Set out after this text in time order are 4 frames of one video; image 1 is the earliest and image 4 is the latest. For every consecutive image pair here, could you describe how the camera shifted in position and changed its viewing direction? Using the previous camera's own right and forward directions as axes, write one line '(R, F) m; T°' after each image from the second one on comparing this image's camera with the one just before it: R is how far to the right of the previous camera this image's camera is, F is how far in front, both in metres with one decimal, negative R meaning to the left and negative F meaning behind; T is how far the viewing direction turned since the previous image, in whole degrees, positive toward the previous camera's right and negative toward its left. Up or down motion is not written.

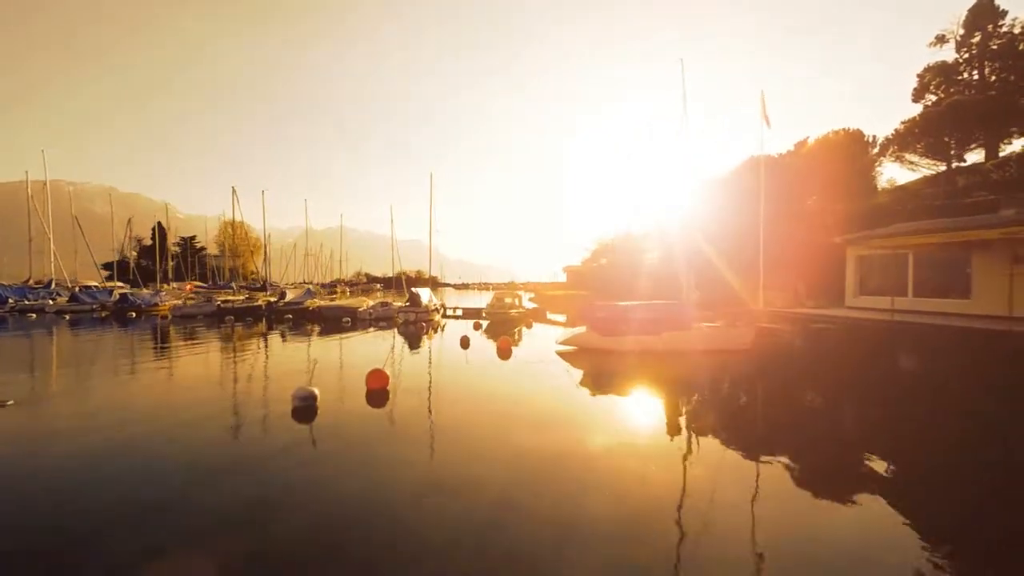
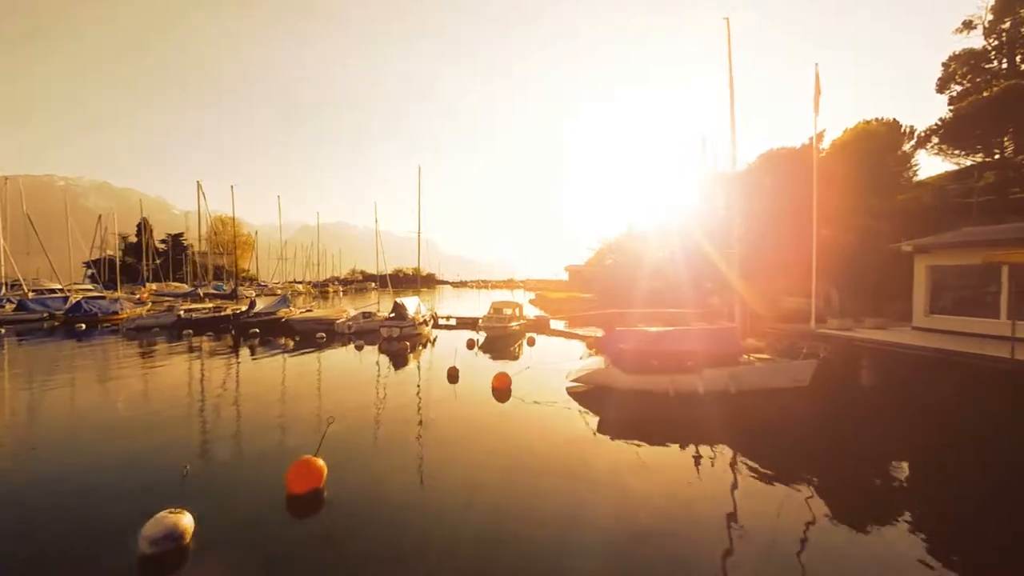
(0.0, +2.8) m; 0°
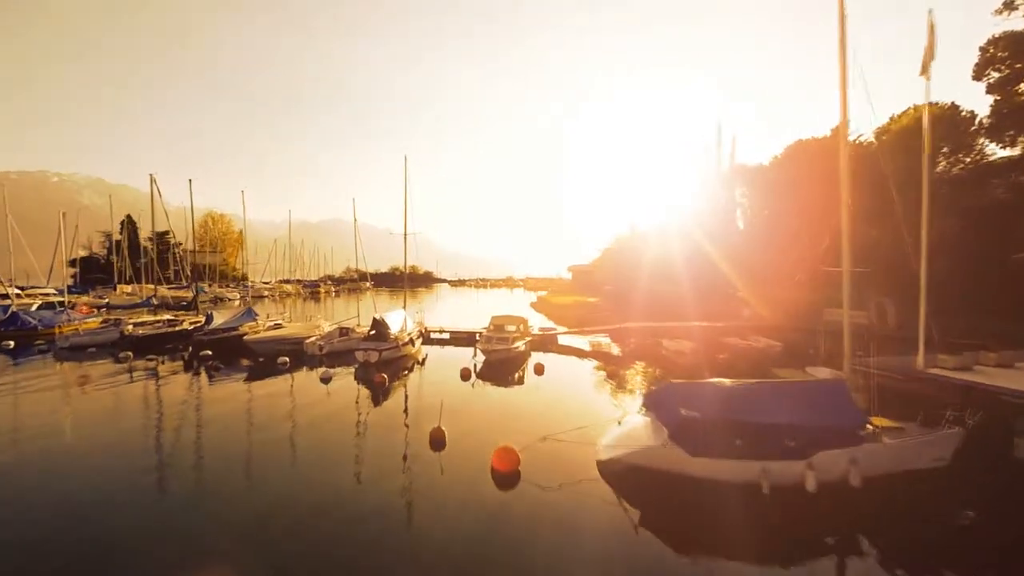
(-0.2, +3.4) m; 0°
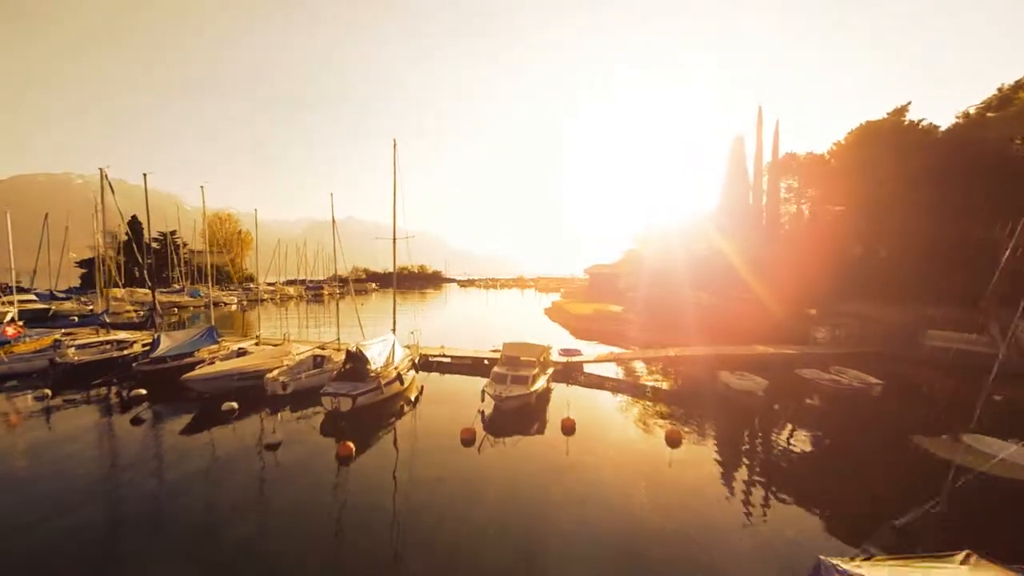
(-0.2, +4.1) m; -1°
